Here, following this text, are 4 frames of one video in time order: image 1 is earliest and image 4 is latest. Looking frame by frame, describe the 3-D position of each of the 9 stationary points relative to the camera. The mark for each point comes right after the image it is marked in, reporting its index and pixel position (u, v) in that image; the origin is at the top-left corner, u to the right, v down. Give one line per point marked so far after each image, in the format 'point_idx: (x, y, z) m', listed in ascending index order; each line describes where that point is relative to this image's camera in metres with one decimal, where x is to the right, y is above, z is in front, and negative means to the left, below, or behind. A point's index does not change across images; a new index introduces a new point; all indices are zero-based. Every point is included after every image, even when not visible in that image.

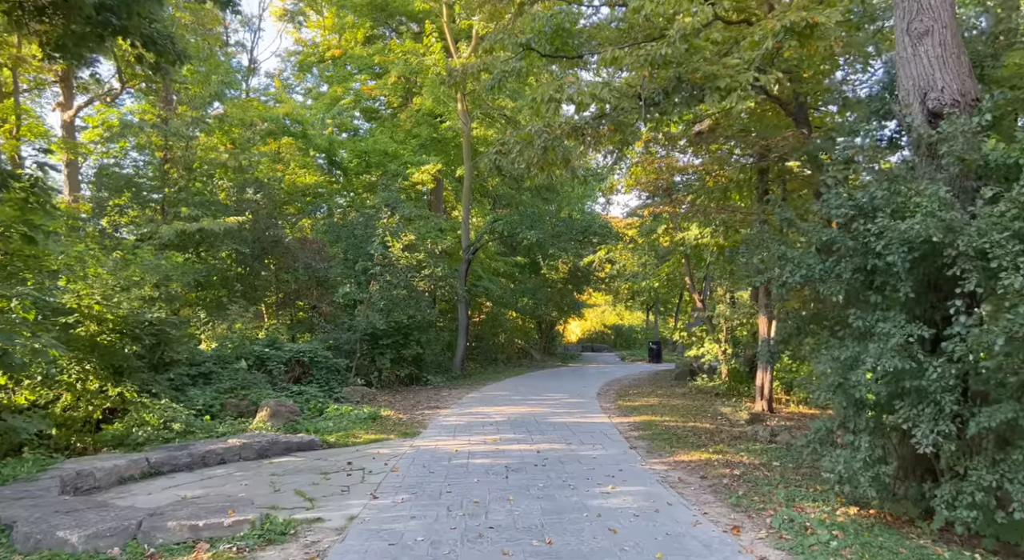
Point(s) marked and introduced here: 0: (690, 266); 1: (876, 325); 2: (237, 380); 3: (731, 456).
0: (+4.0, +0.3, +18.0) m
1: (+2.5, -0.3, +5.5) m
2: (-4.3, -1.5, +12.3) m
3: (+2.4, -1.9, +8.7) m
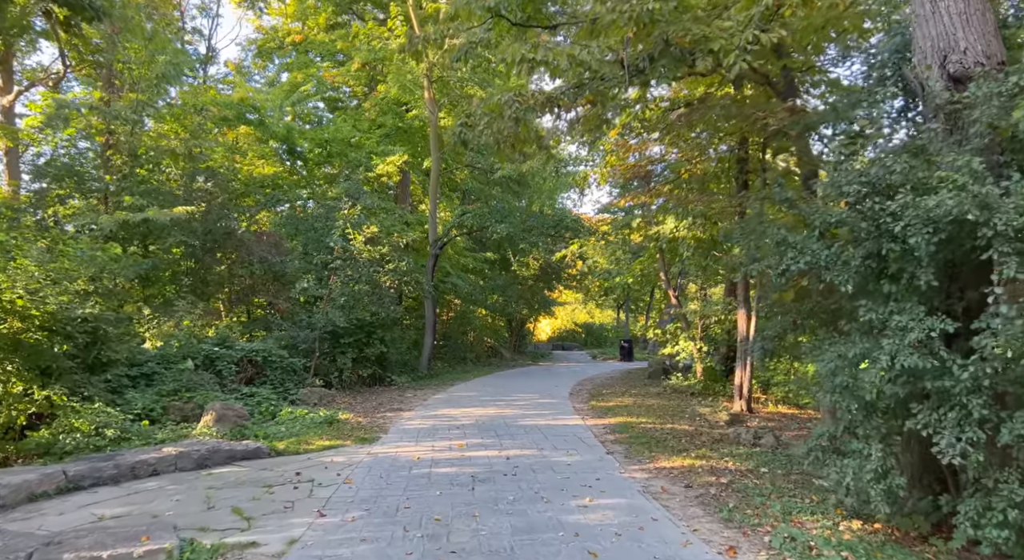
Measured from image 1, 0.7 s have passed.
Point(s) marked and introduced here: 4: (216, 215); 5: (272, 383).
0: (+3.3, +0.4, +17.4) m
1: (+2.3, -0.2, +4.8) m
2: (-4.8, -1.5, +11.4) m
3: (+2.1, -1.8, +8.0) m
4: (-5.7, +1.2, +15.3) m
5: (-4.0, -1.7, +13.2) m
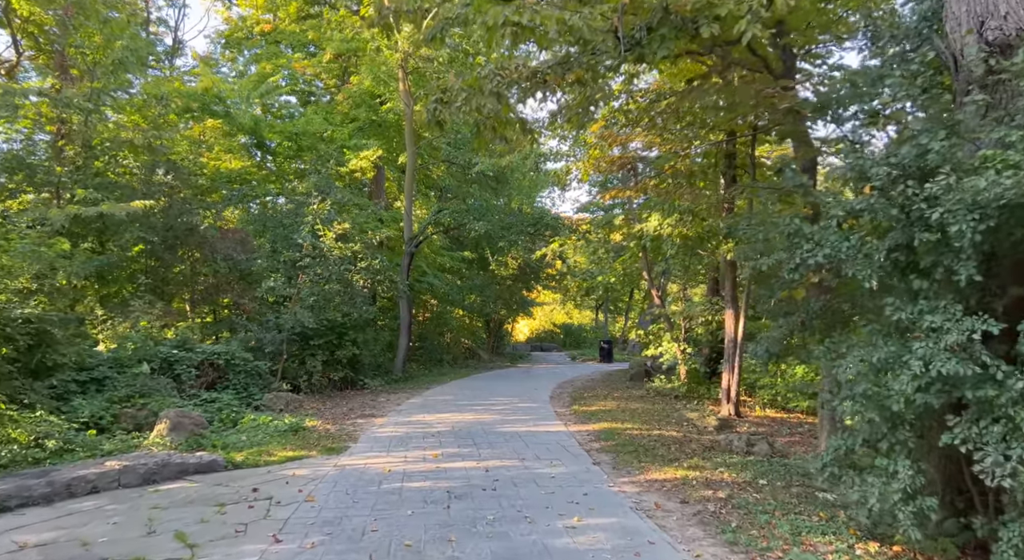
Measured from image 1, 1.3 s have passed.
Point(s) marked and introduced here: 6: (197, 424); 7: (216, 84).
0: (+2.9, +0.4, +16.9) m
1: (+2.2, -0.2, +4.3) m
2: (-5.0, -1.4, +10.6) m
3: (+1.9, -1.8, +7.5) m
4: (-6.1, +1.3, +14.5) m
5: (-4.3, -1.7, +12.4) m
6: (-3.8, -1.7, +9.5) m
7: (-6.5, +4.3, +17.3) m
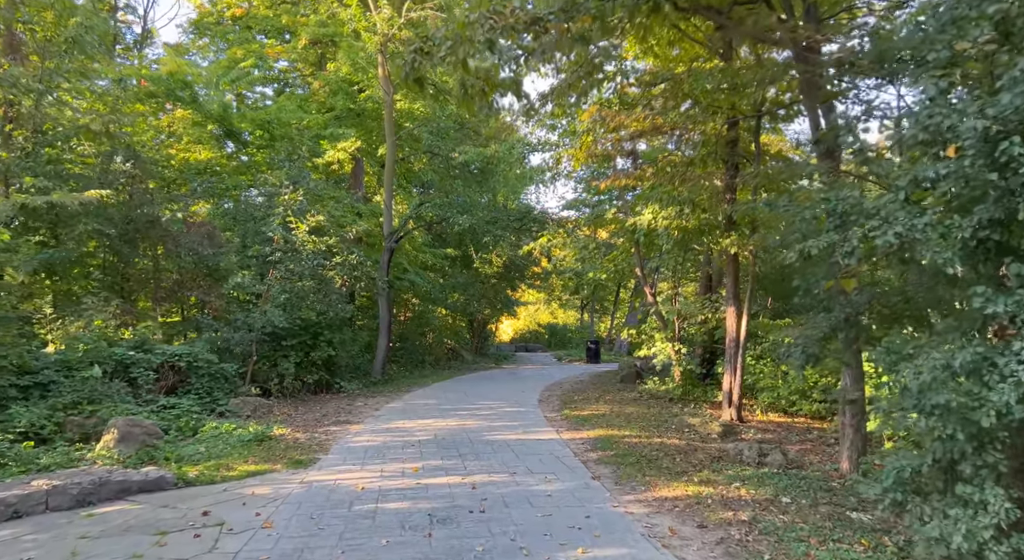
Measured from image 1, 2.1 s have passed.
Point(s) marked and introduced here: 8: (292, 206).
0: (+2.6, +0.5, +16.1) m
1: (+2.2, -0.1, +3.5) m
2: (-5.2, -1.4, +9.6) m
3: (+1.8, -1.7, +6.6) m
4: (-6.3, +1.3, +13.5) m
5: (-4.5, -1.6, +11.5) m
6: (-3.9, -1.6, +8.5) m
7: (-6.8, +4.3, +16.3) m
8: (-4.0, +1.3, +14.4) m
